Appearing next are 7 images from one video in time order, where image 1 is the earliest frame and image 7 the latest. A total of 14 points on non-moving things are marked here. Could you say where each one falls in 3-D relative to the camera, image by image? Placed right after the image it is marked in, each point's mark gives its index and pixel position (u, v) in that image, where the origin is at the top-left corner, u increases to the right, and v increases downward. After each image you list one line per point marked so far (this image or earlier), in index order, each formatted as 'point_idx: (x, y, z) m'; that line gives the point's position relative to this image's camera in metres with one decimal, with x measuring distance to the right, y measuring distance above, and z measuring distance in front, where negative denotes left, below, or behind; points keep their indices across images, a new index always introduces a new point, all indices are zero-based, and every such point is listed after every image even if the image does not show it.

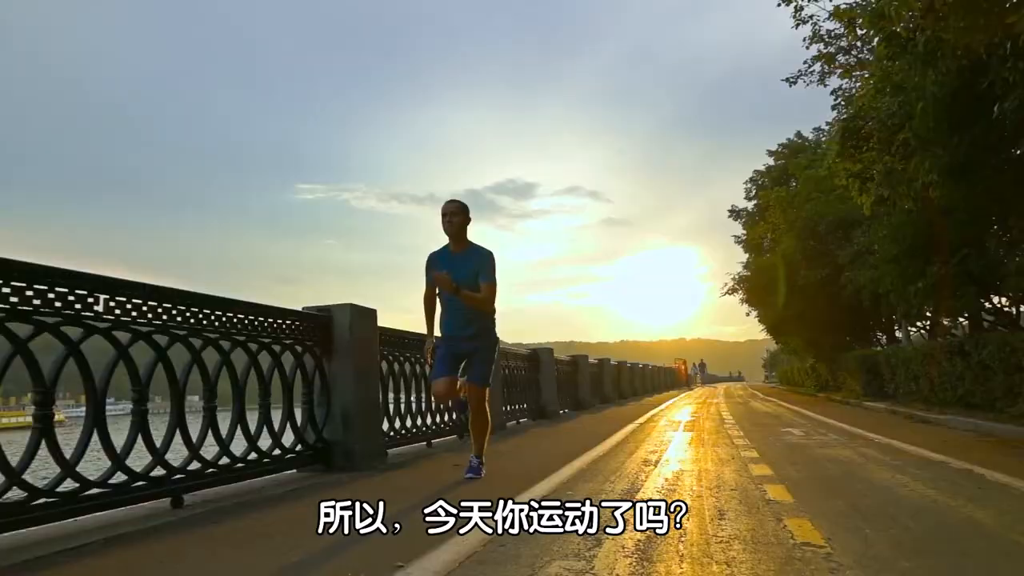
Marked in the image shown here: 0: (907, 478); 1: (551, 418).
0: (+2.6, -1.2, +5.3) m
1: (+0.7, -2.4, +15.1) m
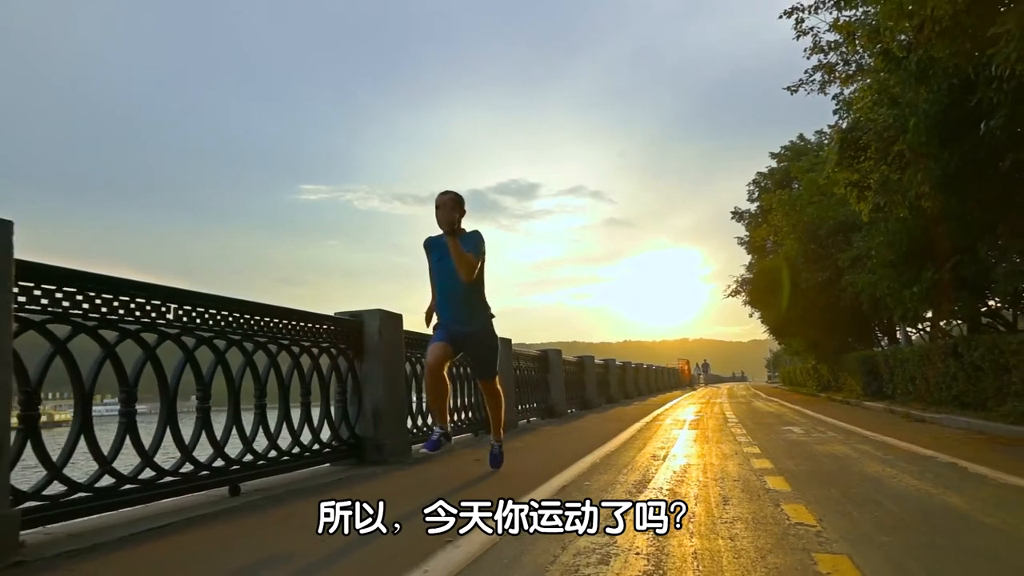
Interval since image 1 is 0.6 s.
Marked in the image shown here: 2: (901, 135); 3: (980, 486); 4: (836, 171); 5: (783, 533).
0: (+2.7, -1.3, +5.8) m
1: (+0.9, -2.4, +15.5) m
2: (+4.8, +1.8, +10.2) m
3: (+2.7, -1.2, +4.8) m
4: (+4.7, +1.6, +11.8) m
5: (+1.3, -1.2, +4.1) m
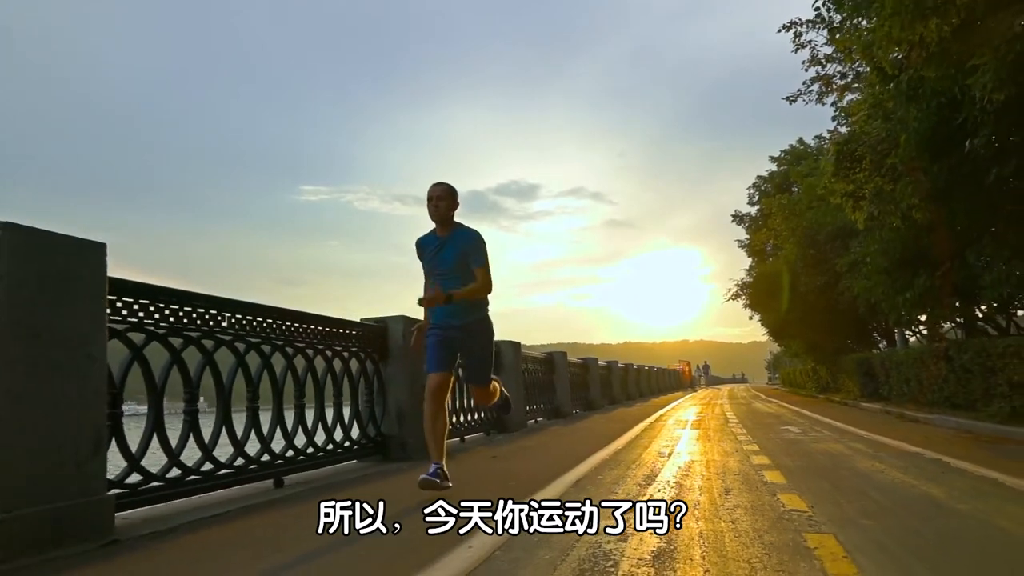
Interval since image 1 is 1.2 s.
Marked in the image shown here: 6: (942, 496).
0: (+2.8, -1.3, +6.2) m
1: (+1.0, -2.5, +15.9) m
2: (+4.9, +1.8, +10.6) m
3: (+2.8, -1.2, +5.2) m
4: (+4.8, +1.5, +12.2) m
5: (+1.5, -1.2, +4.5) m
6: (+2.4, -1.2, +4.6) m
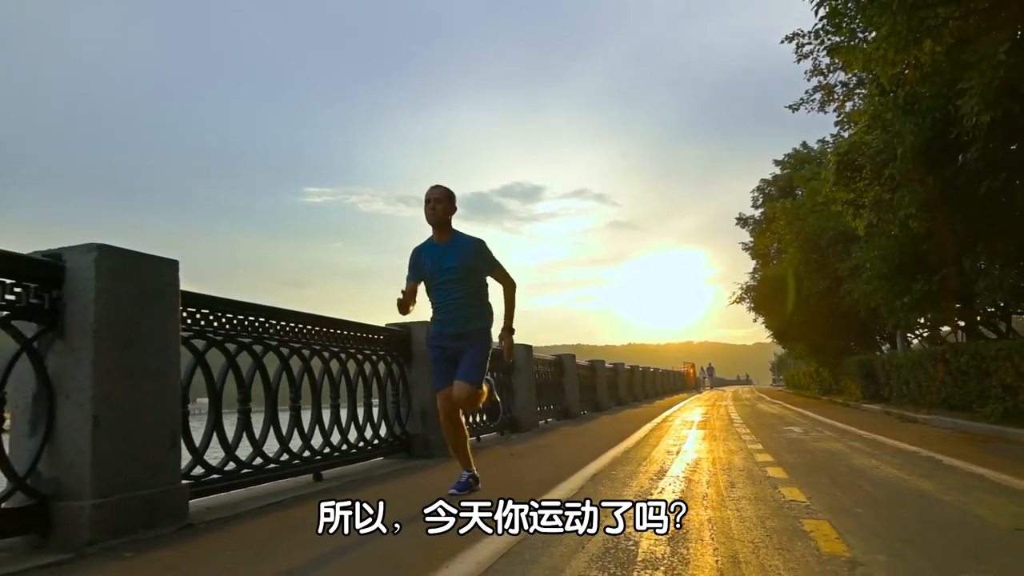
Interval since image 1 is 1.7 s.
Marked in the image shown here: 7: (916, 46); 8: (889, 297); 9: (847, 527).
0: (+2.9, -1.4, +6.6) m
1: (+1.2, -2.6, +16.3) m
2: (+5.1, +1.7, +11.0) m
3: (+3.0, -1.3, +5.6) m
4: (+5.0, +1.5, +12.6) m
5: (+1.6, -1.3, +4.9) m
6: (+2.5, -1.2, +5.0) m
7: (+4.4, +2.6, +9.0) m
8: (+6.5, -0.2, +14.2) m
9: (+1.7, -1.2, +4.1) m
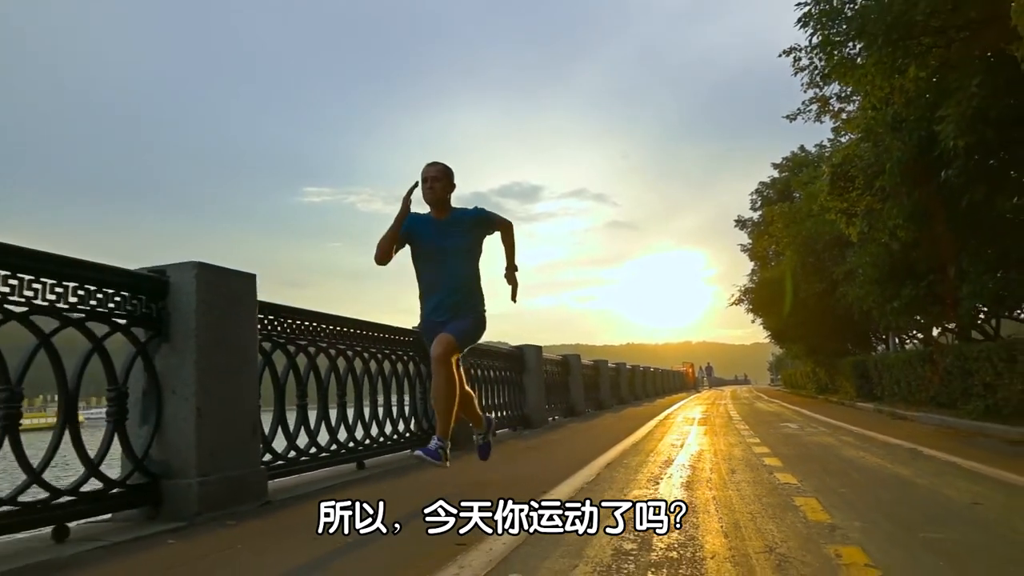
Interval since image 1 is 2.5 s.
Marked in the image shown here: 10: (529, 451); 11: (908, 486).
0: (+3.1, -1.5, +7.1) m
1: (+1.4, -2.6, +16.9) m
2: (+5.3, +1.7, +11.6) m
3: (+3.1, -1.3, +6.2) m
4: (+5.1, +1.4, +13.2) m
5: (+1.8, -1.3, +5.5) m
6: (+2.7, -1.3, +5.6) m
7: (+4.6, +2.5, +9.6) m
8: (+6.7, -0.2, +14.8) m
9: (+1.8, -1.2, +4.7) m
10: (+0.2, -1.9, +9.7) m
11: (+2.5, -1.2, +5.1) m
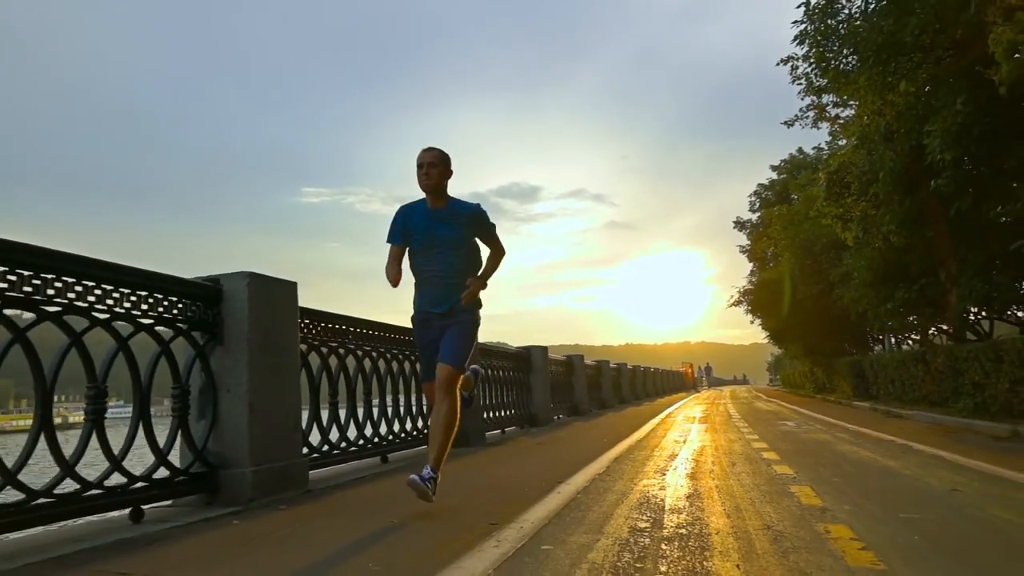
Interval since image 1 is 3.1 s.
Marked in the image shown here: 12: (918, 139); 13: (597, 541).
0: (+3.2, -1.5, +7.5) m
1: (+1.5, -2.7, +17.3) m
2: (+5.4, +1.6, +12.0) m
3: (+3.3, -1.4, +6.6) m
4: (+5.2, +1.4, +13.6) m
5: (+1.9, -1.4, +5.9) m
6: (+2.8, -1.3, +6.0) m
7: (+4.7, +2.5, +10.0) m
8: (+6.8, -0.3, +15.2) m
9: (+1.9, -1.3, +5.1) m
10: (+0.3, -2.0, +10.1) m
11: (+2.6, -1.3, +5.5) m
12: (+5.4, +1.9, +10.9) m
13: (+0.4, -1.2, +3.9) m
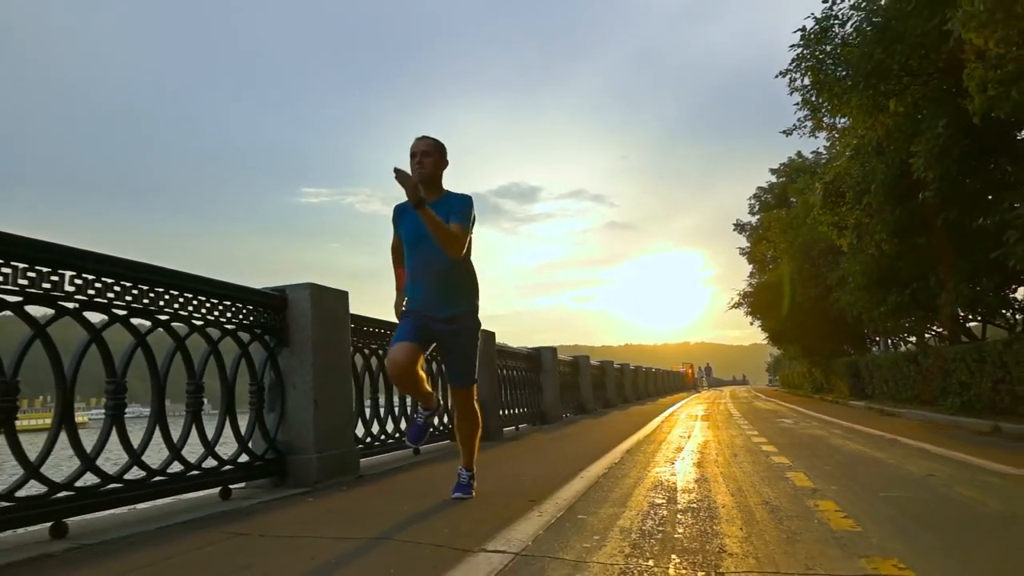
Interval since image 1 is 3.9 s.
0: (+3.4, -1.6, +8.1) m
1: (+1.6, -2.8, +17.9) m
2: (+5.5, +1.6, +12.6) m
3: (+3.4, -1.4, +7.2) m
4: (+5.4, +1.3, +14.2) m
5: (+2.0, -1.4, +6.5) m
6: (+3.0, -1.4, +6.6) m
7: (+4.9, +2.4, +10.6) m
8: (+6.9, -0.3, +15.8) m
9: (+2.1, -1.3, +5.7) m
10: (+0.4, -2.0, +10.7) m
11: (+2.8, -1.3, +6.1) m
12: (+5.6, +1.9, +11.5) m
13: (+0.6, -1.3, +4.5) m
